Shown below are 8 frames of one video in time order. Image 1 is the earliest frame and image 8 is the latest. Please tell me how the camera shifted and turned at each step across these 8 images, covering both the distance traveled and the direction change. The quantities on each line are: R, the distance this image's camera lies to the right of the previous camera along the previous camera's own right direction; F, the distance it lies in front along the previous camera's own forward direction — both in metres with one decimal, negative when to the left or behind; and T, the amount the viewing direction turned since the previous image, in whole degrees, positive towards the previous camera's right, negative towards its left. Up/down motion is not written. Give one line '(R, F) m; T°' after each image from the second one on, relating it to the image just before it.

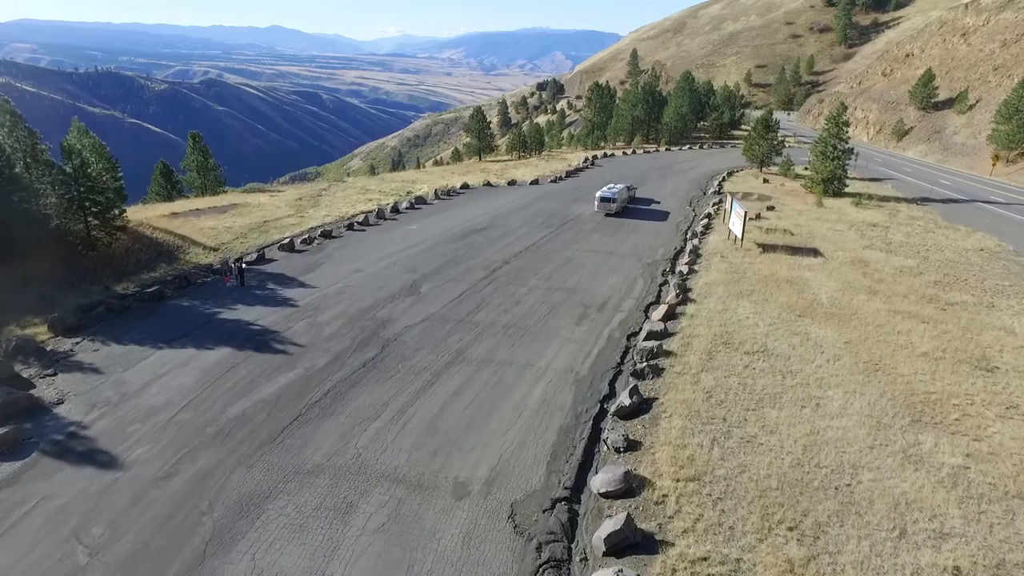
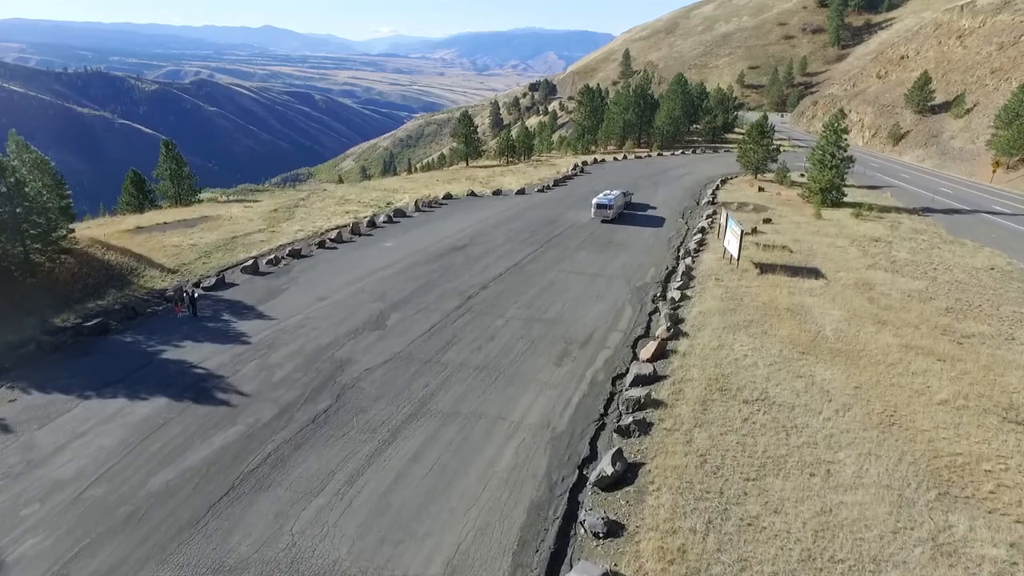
(+0.5, +1.8) m; 0°
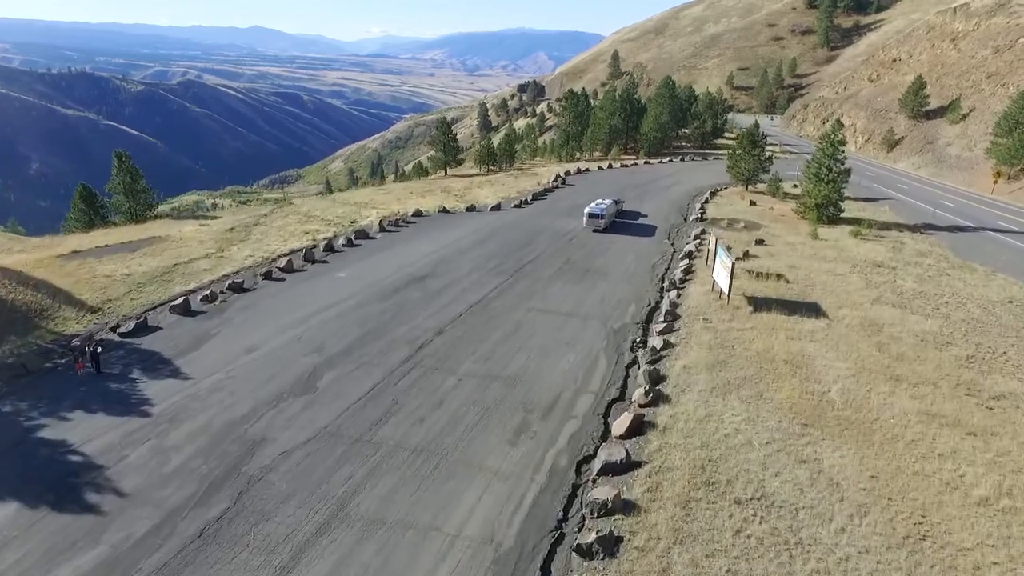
(+0.9, +2.7) m; +1°
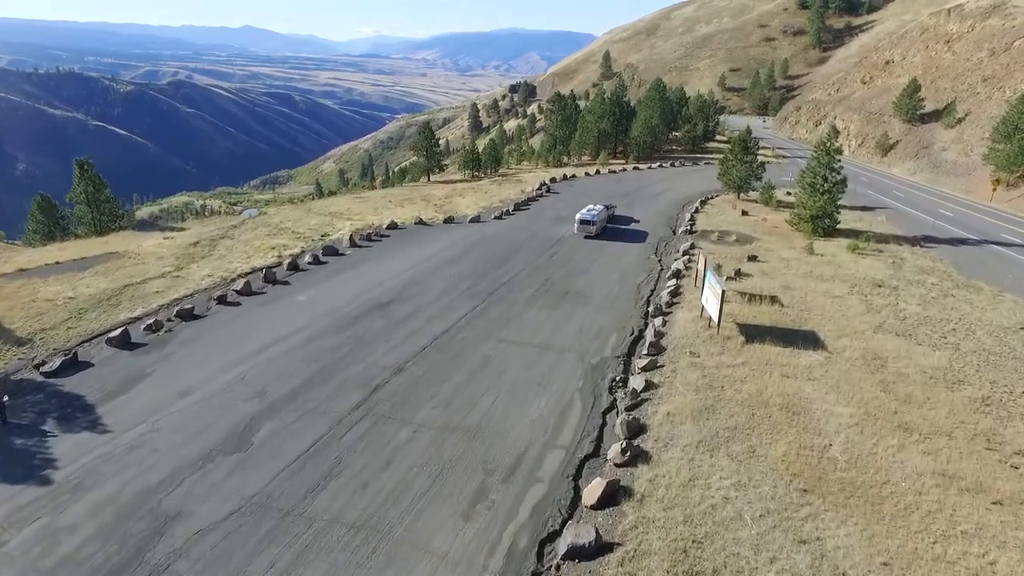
(+0.7, +1.9) m; +1°
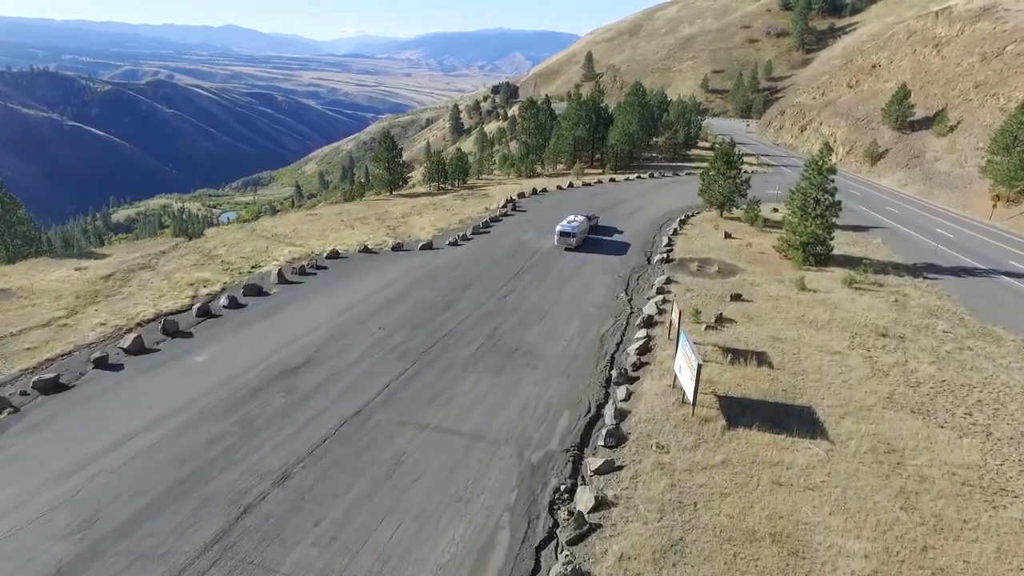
(+1.4, +3.9) m; +1°
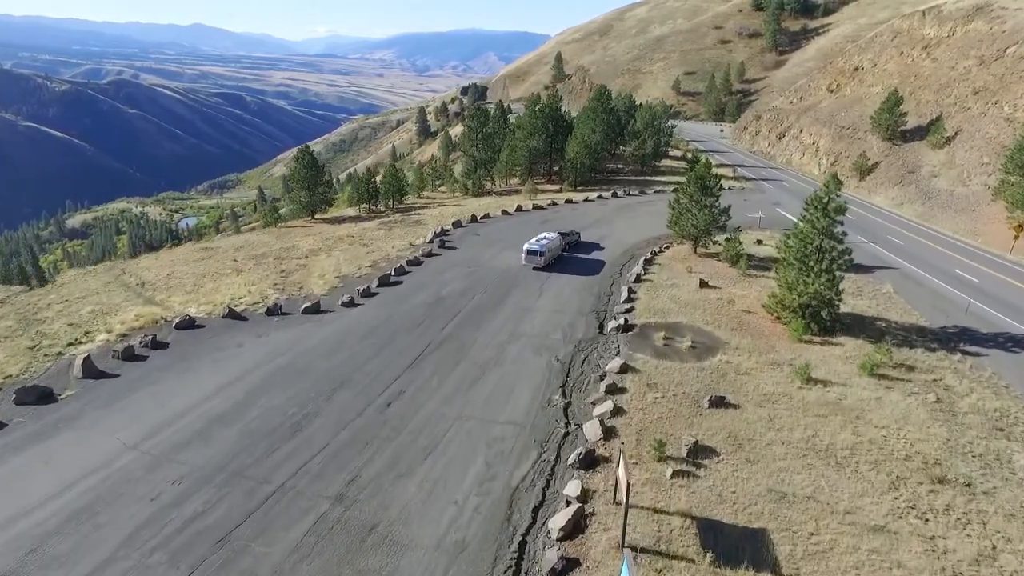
(+2.3, +7.7) m; +2°
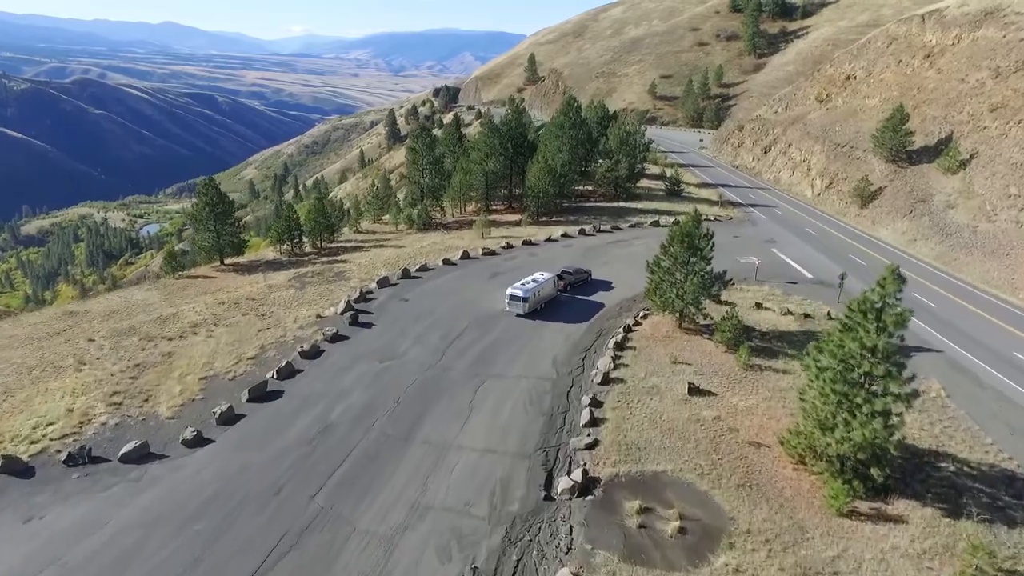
(+1.7, +7.6) m; +2°
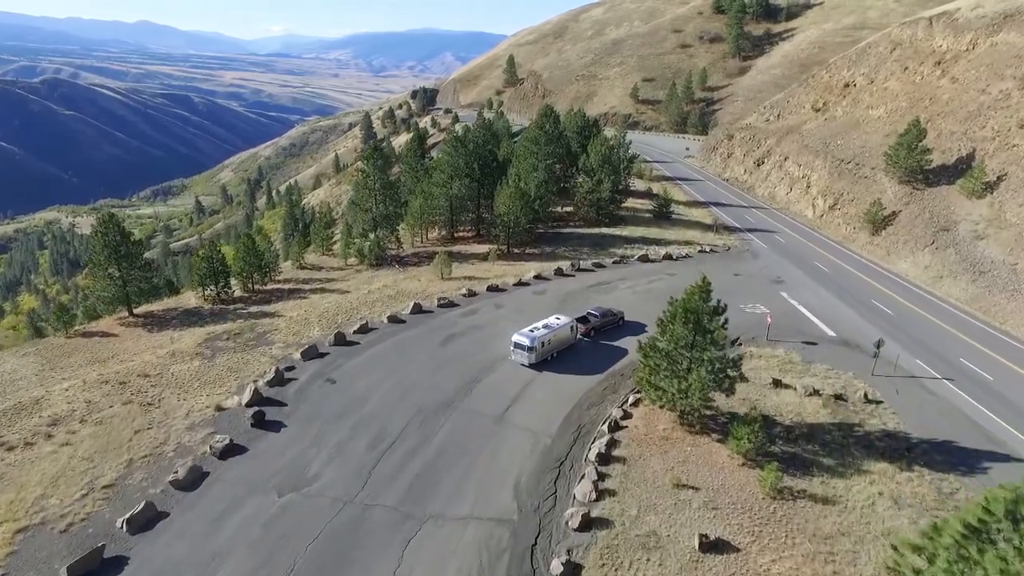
(+0.9, +6.2) m; +1°
